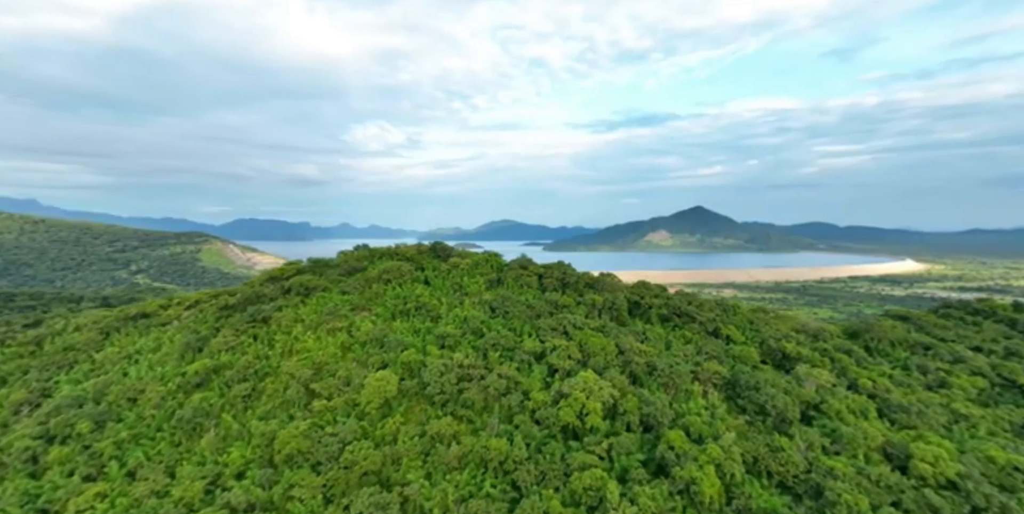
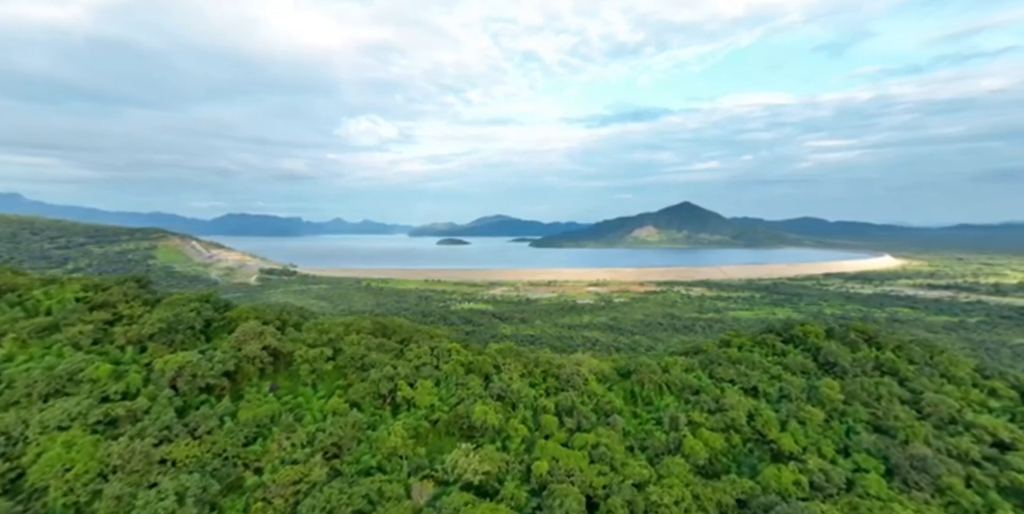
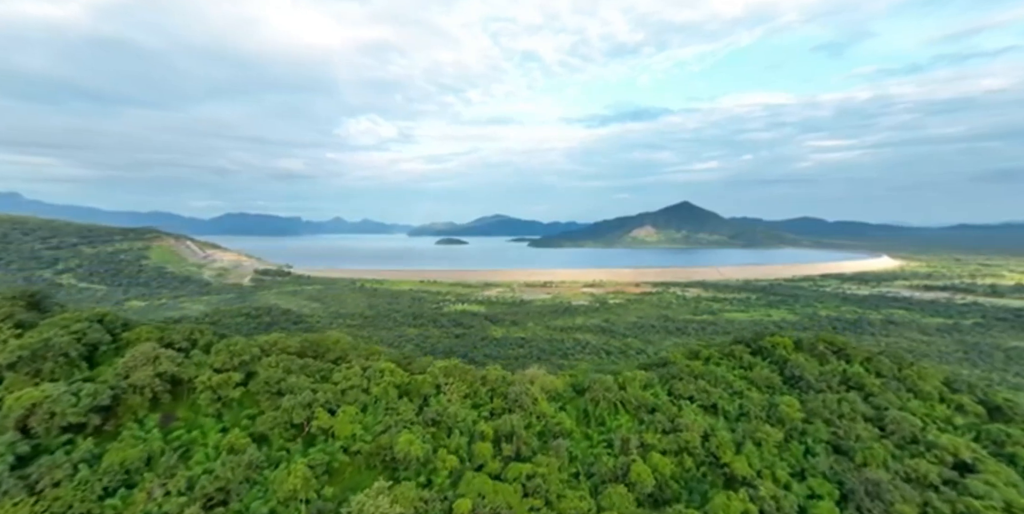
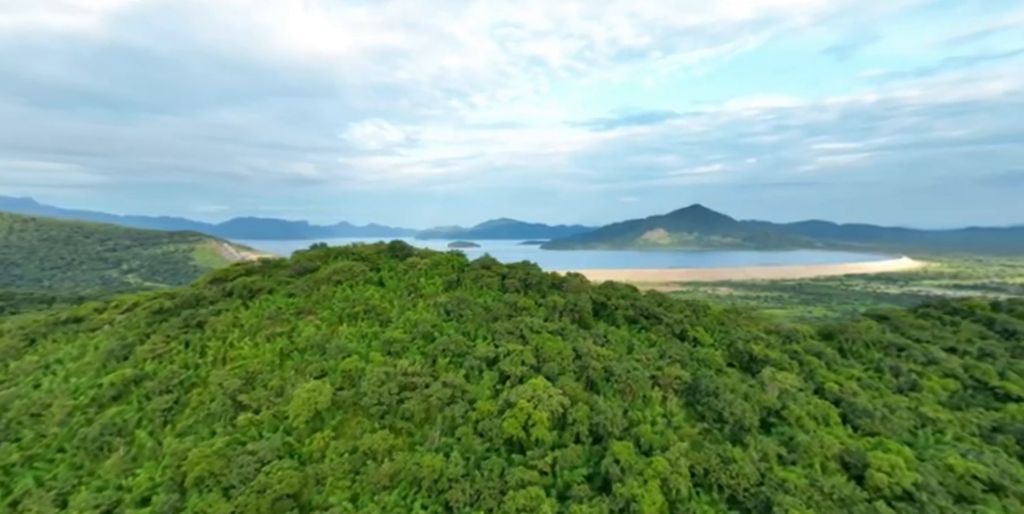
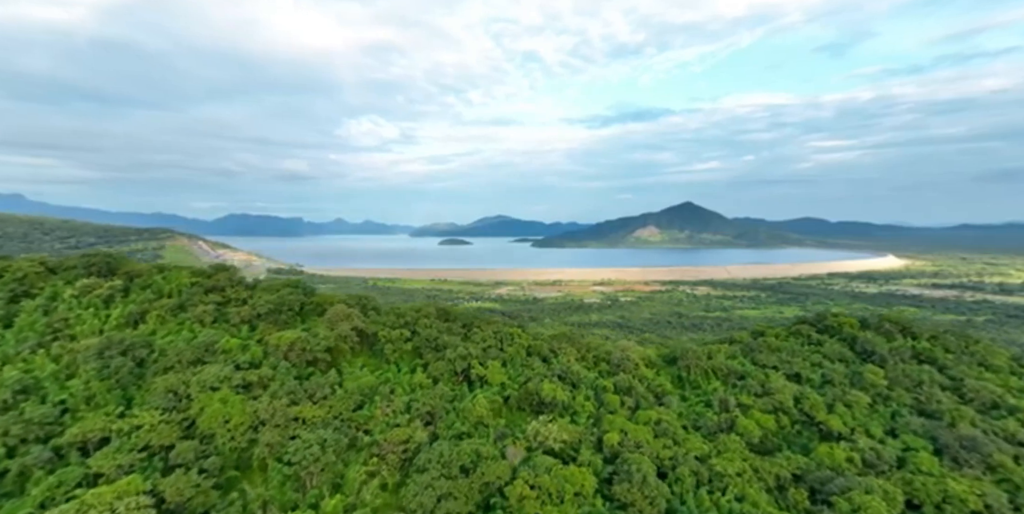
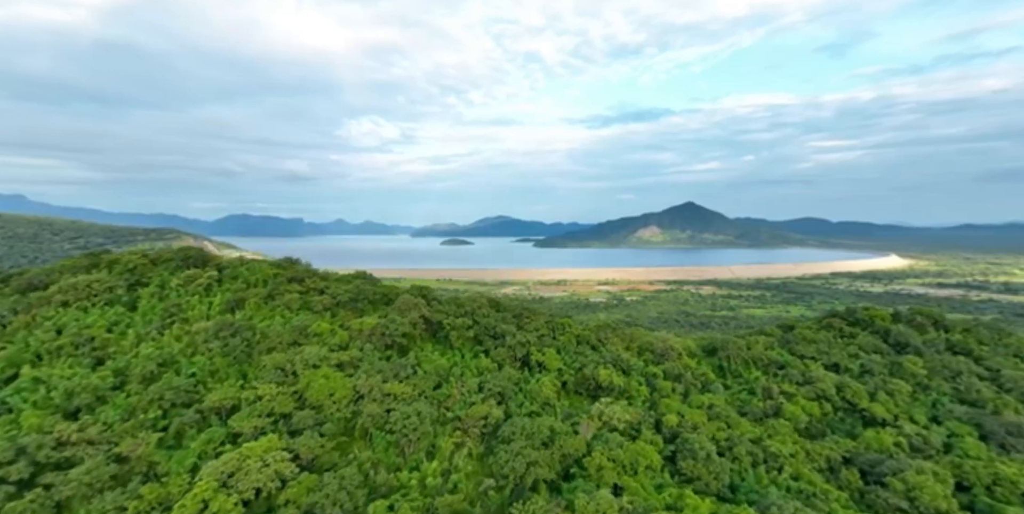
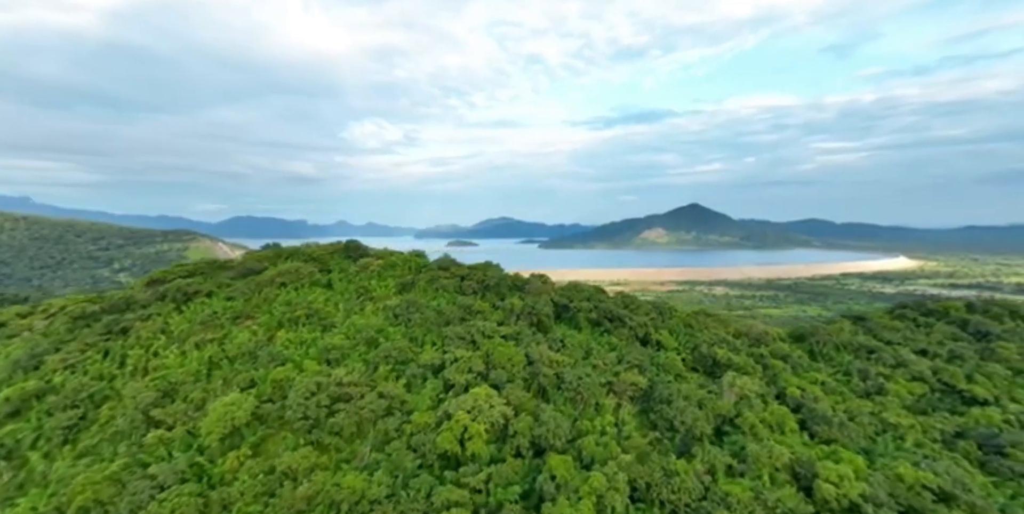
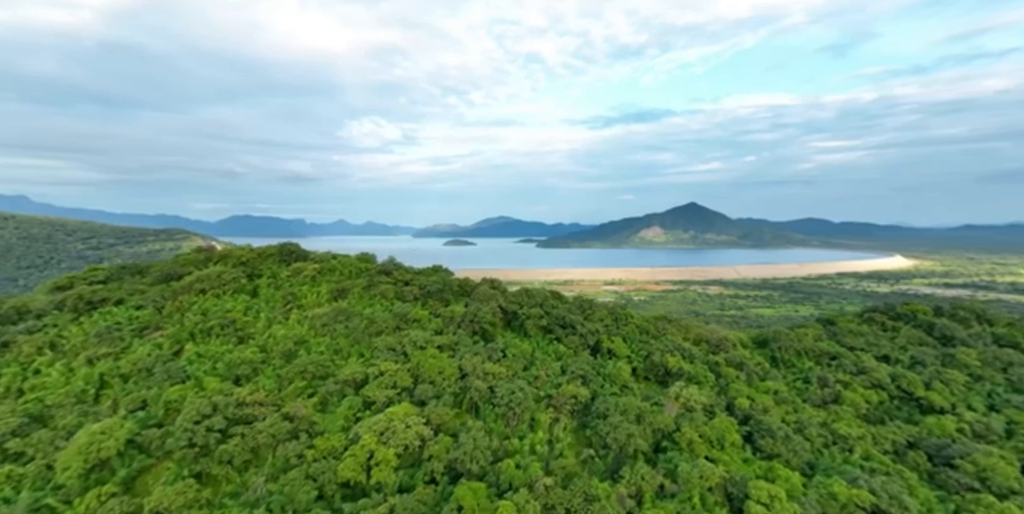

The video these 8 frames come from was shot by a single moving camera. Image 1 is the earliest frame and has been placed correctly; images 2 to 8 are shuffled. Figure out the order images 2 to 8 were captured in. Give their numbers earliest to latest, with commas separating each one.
4, 7, 8, 6, 5, 2, 3
